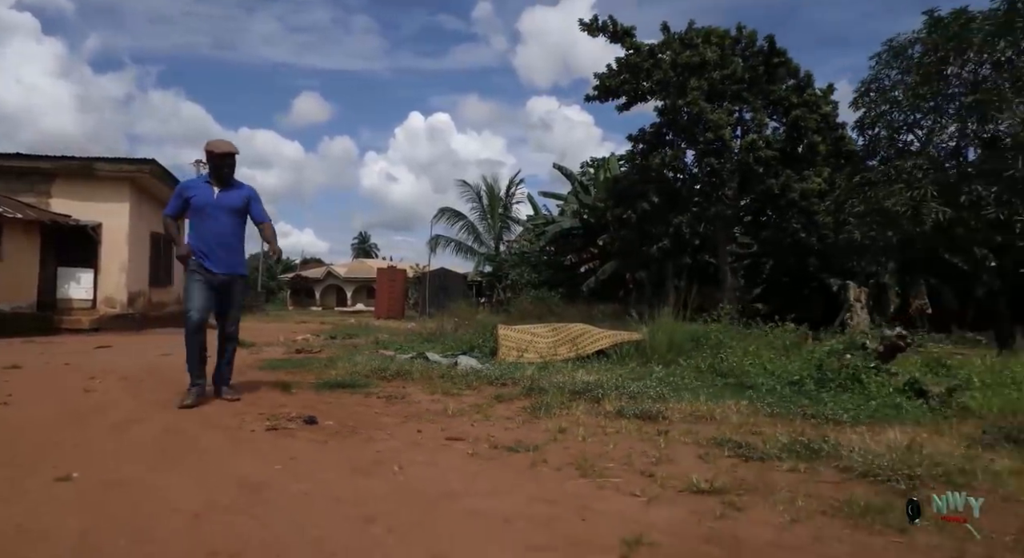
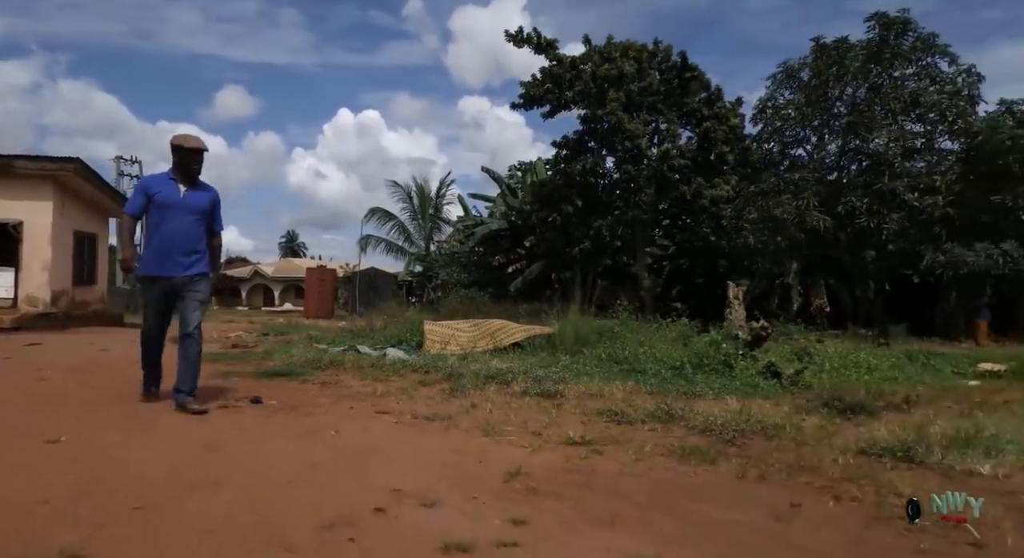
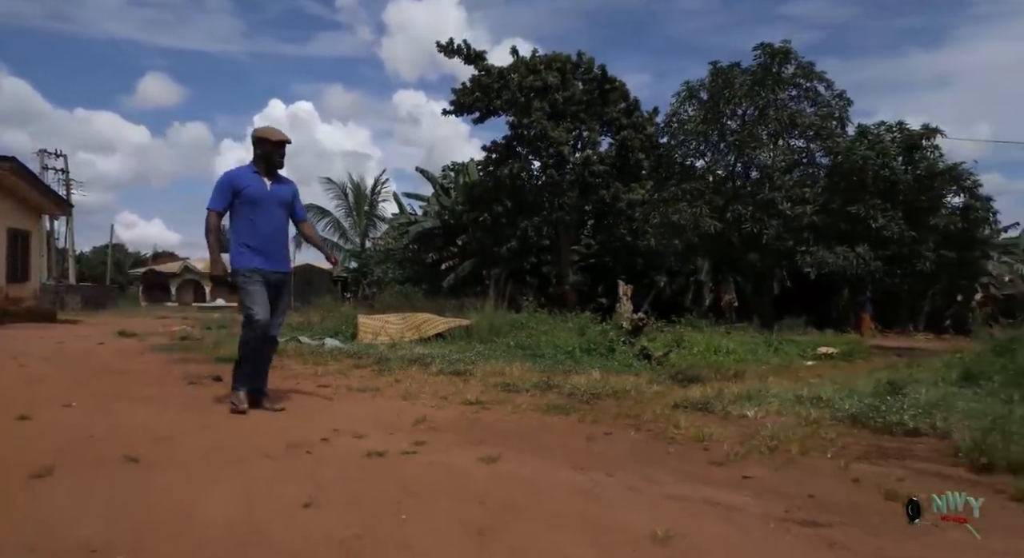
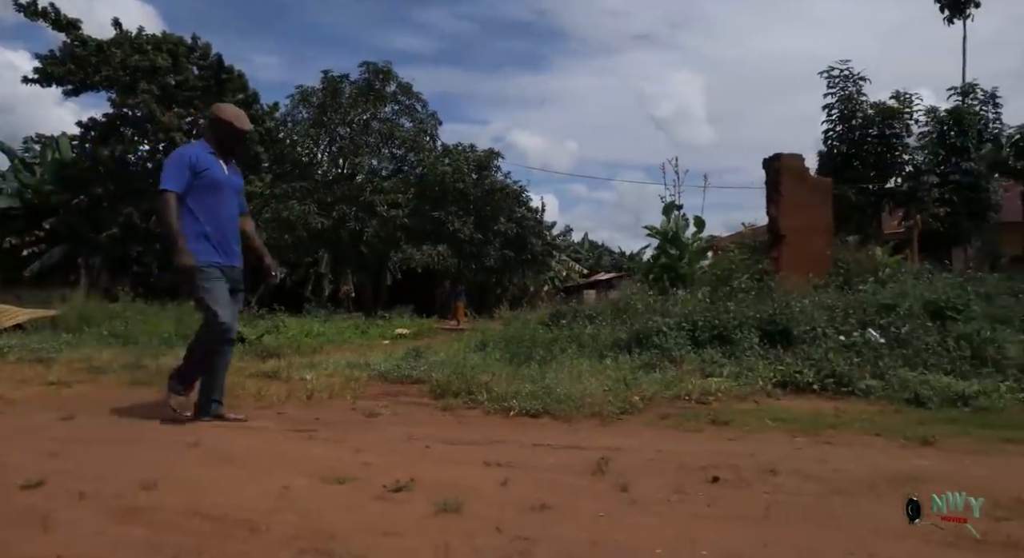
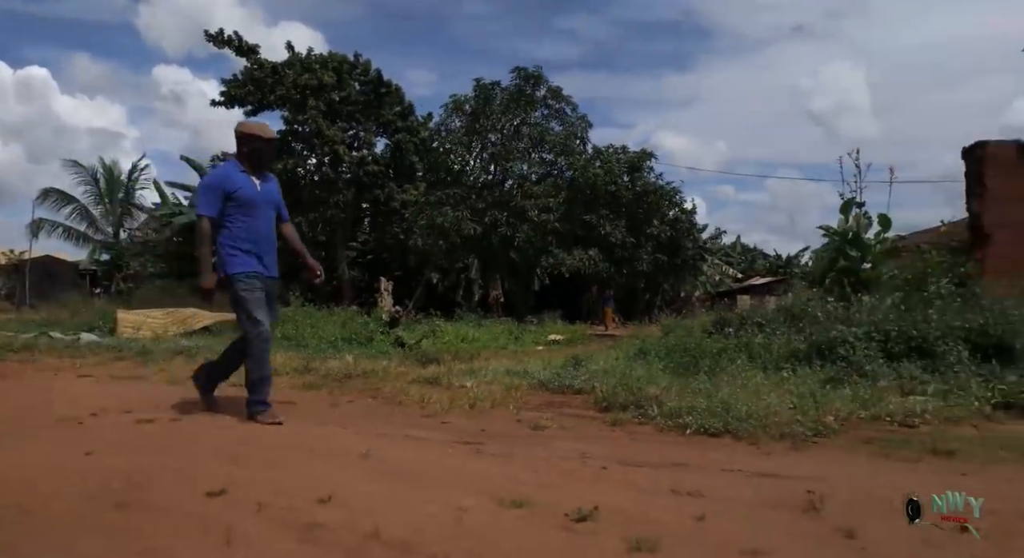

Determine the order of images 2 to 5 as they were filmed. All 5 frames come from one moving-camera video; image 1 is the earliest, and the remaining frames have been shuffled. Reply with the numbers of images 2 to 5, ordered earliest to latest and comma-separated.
2, 3, 5, 4
